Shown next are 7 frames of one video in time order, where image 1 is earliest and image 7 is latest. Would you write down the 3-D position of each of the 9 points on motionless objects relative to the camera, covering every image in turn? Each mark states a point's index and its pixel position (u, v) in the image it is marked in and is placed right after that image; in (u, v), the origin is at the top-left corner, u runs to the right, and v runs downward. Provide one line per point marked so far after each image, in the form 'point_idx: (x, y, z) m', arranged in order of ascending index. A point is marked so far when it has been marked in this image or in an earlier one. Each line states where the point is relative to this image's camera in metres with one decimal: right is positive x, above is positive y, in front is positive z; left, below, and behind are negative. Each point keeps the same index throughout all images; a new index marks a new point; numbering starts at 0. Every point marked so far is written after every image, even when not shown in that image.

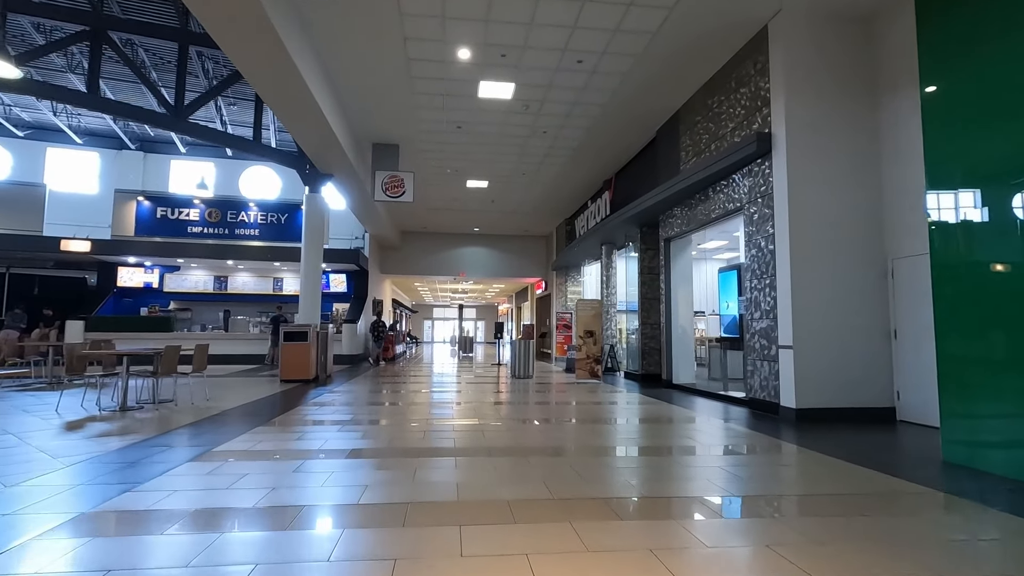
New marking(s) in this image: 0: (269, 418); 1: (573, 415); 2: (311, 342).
0: (-3.1, -1.6, +6.8) m
1: (+0.9, -1.6, +7.8) m
2: (-3.3, -0.9, +8.8) m
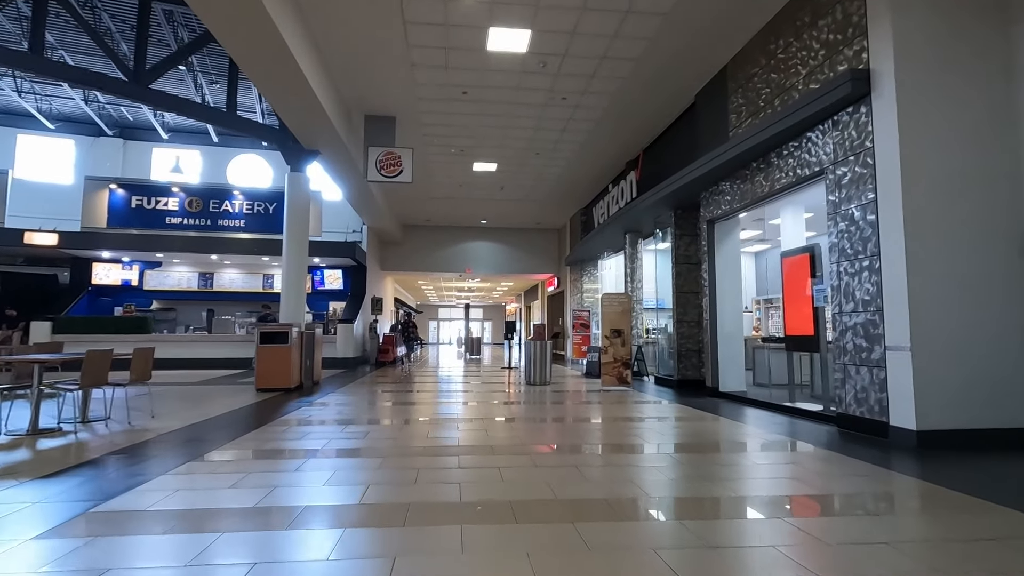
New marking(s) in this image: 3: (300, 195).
0: (-2.9, -1.5, +5.5) m
1: (+1.1, -1.5, +6.5) m
2: (-3.1, -0.8, +7.5) m
3: (-3.4, +1.5, +8.4) m
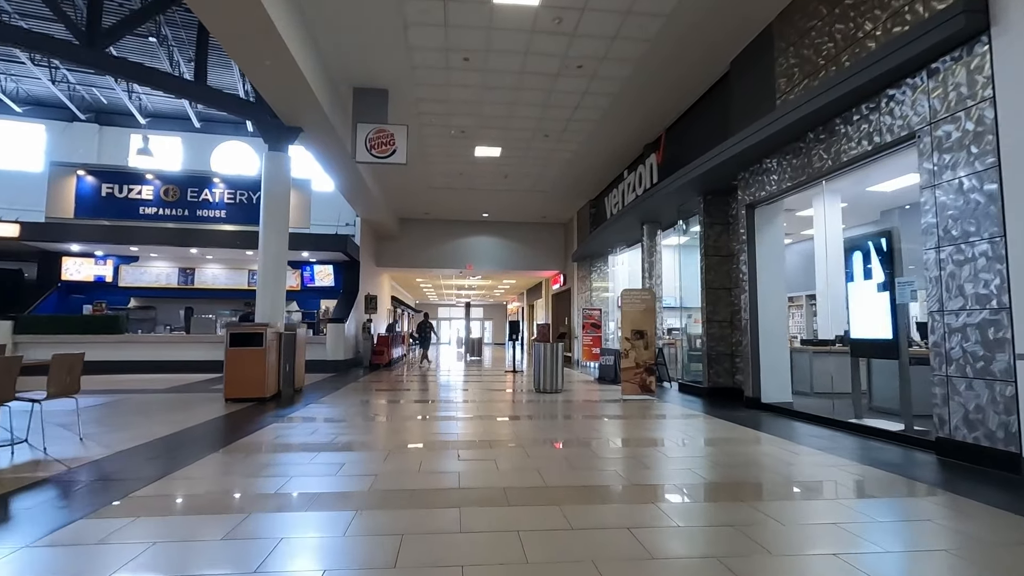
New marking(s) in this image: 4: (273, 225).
0: (-2.8, -1.4, +4.6) m
1: (+1.2, -1.5, +5.5) m
2: (-3.0, -0.7, +6.6) m
3: (-3.3, +1.6, +7.4) m
4: (-3.3, +0.8, +7.3) m
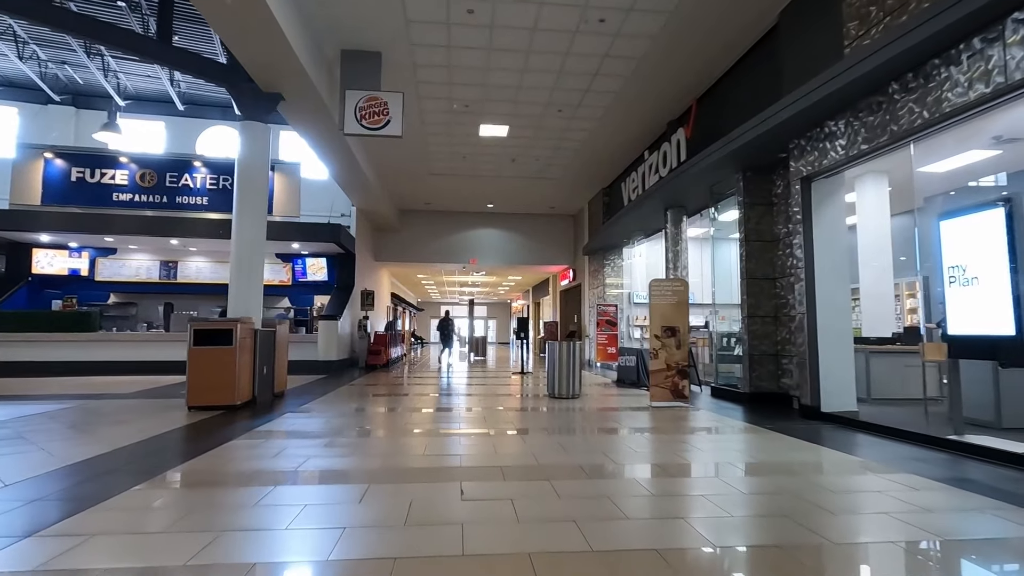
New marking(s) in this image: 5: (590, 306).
0: (-2.6, -1.3, +3.6) m
1: (+1.3, -1.3, +4.6) m
2: (-2.9, -0.6, +5.6) m
3: (-3.1, +1.7, +6.5) m
4: (-3.1, +0.9, +6.3) m
5: (+2.0, -0.4, +13.4) m
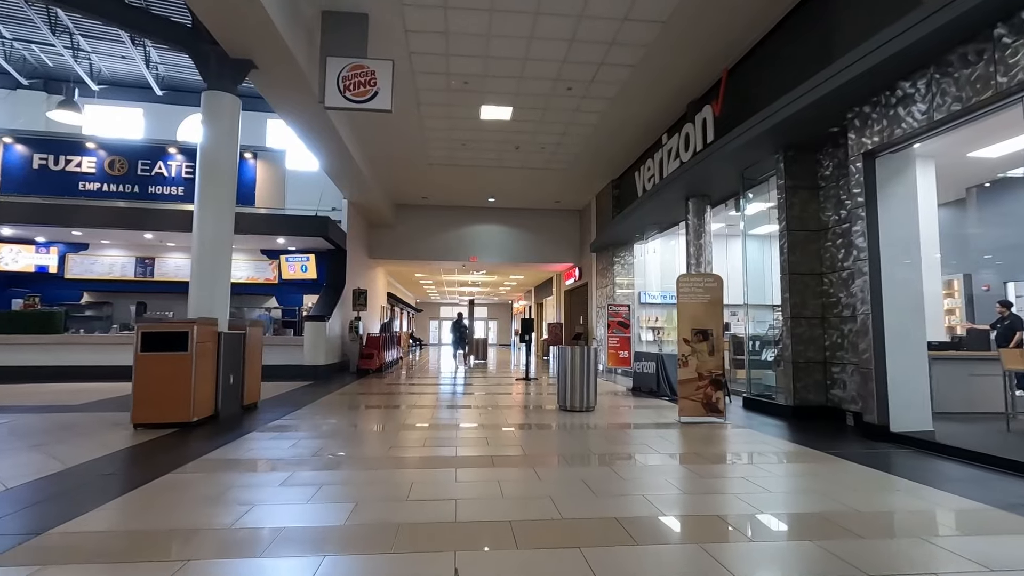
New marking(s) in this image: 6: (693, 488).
0: (-2.6, -1.3, +2.8) m
1: (+1.4, -1.3, +3.7) m
2: (-2.8, -0.6, +4.8) m
3: (-3.1, +1.7, +5.7) m
4: (-3.1, +1.0, +5.5) m
5: (+2.0, -0.4, +12.5) m
6: (+1.1, -1.3, +3.3) m
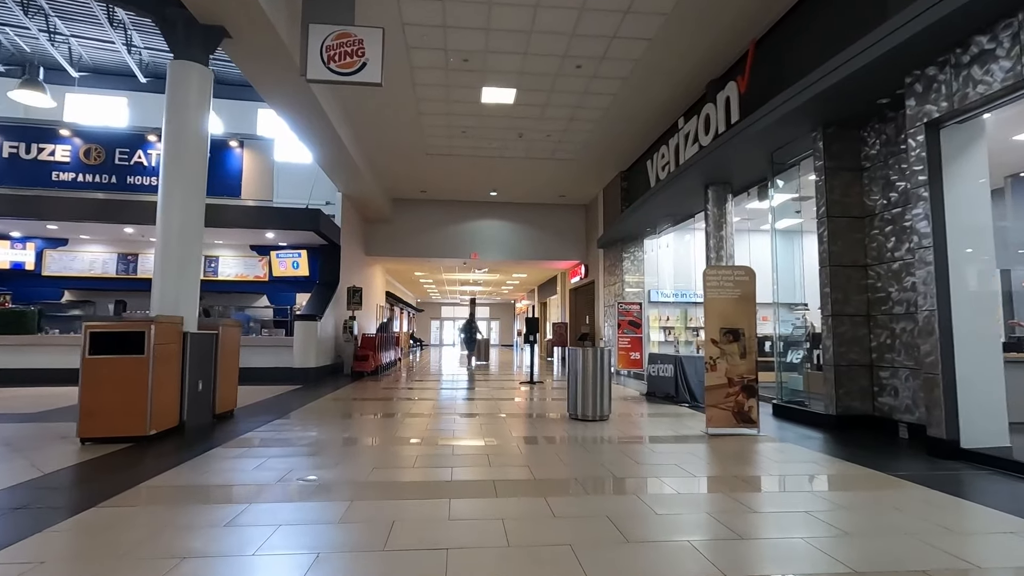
0: (-2.5, -1.2, +2.2) m
1: (+1.4, -1.2, +3.1) m
2: (-2.8, -0.5, +4.2) m
3: (-3.0, +1.8, +5.1) m
4: (-3.0, +1.0, +4.9) m
5: (+2.1, -0.4, +11.9) m
6: (+1.2, -1.2, +2.7) m
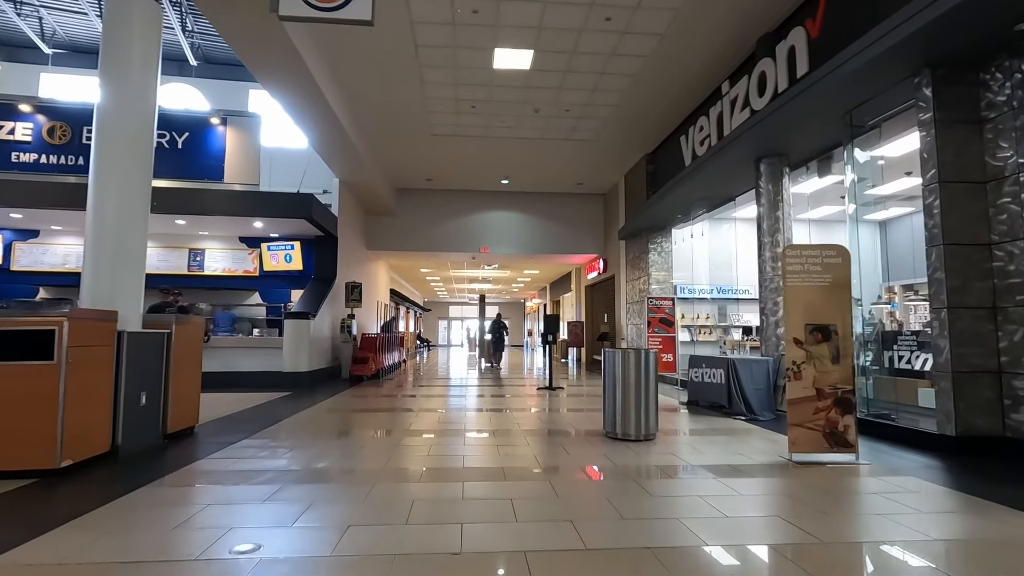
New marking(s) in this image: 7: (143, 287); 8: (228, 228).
0: (-2.4, -1.1, +1.2) m
1: (+1.6, -1.1, +2.1) m
2: (-2.6, -0.4, +3.2) m
3: (-2.9, +1.8, +4.1) m
4: (-2.8, +1.1, +3.9) m
5: (+2.4, -0.3, +10.8) m
6: (+1.3, -1.1, +1.7) m
7: (-2.7, +0.1, +4.0) m
8: (-4.9, +1.0, +9.1) m
